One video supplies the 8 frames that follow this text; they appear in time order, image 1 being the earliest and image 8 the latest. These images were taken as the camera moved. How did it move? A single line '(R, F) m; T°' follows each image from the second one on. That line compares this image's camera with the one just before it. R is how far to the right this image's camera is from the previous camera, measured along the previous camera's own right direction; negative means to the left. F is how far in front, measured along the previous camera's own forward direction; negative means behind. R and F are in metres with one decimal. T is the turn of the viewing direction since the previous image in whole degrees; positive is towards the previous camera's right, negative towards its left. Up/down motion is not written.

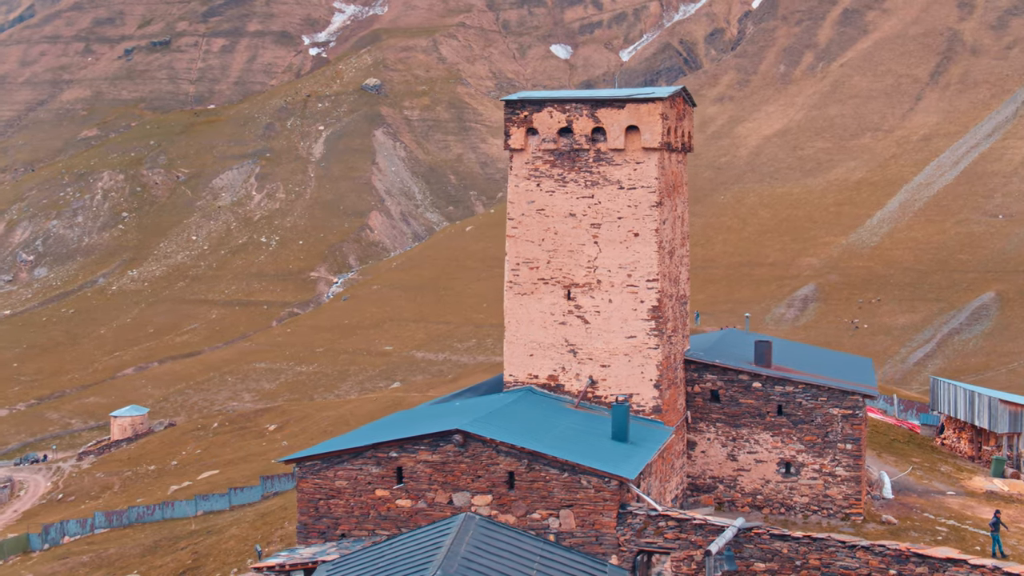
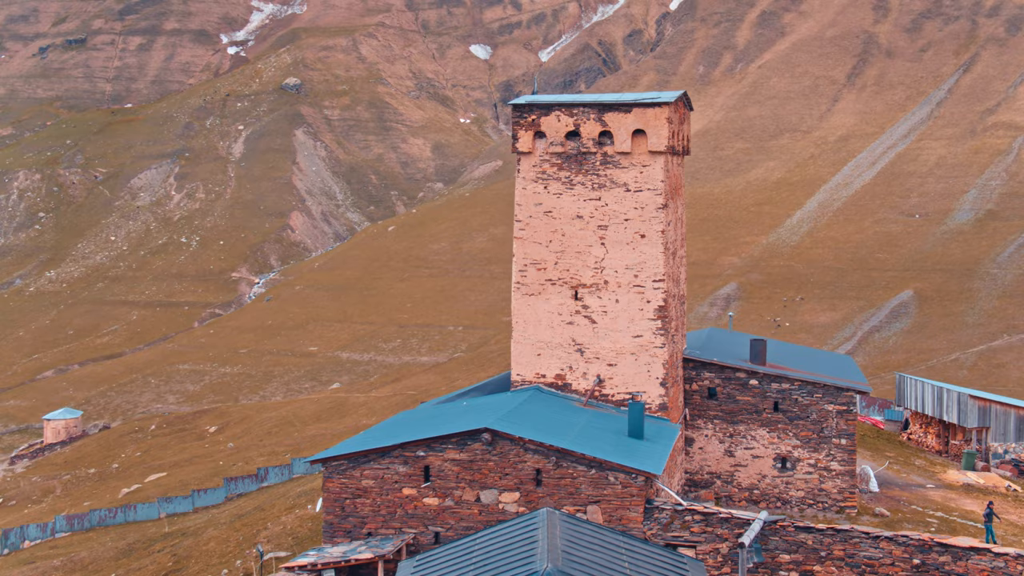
(-1.2, -0.3) m; +3°
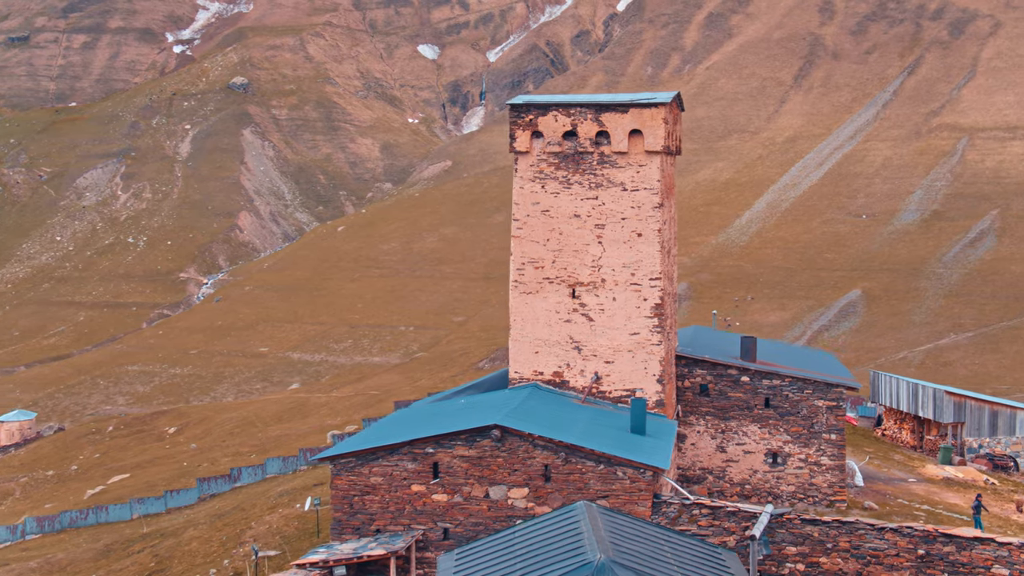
(-0.7, -0.2) m; +2°
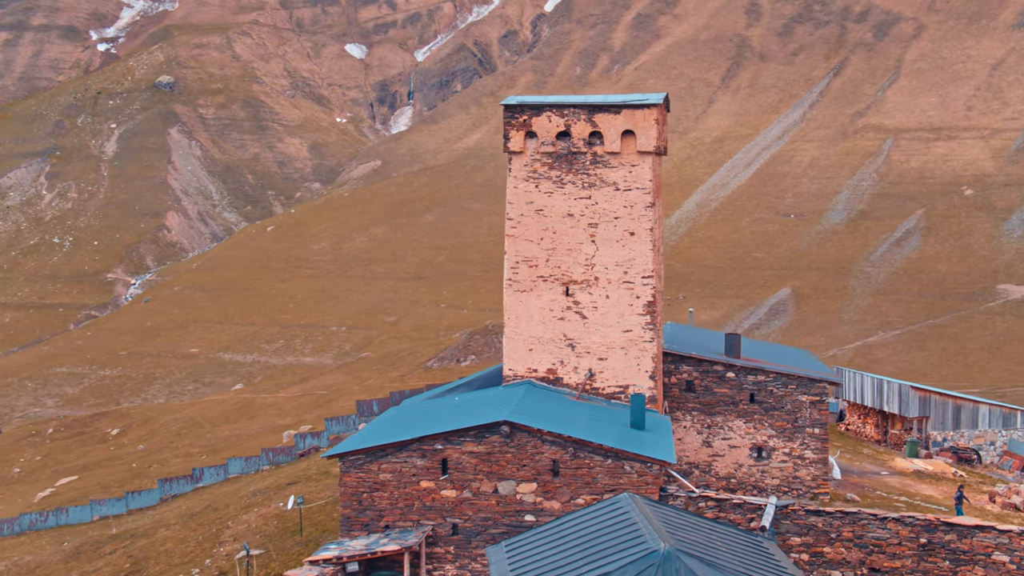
(-0.9, -0.2) m; +3°
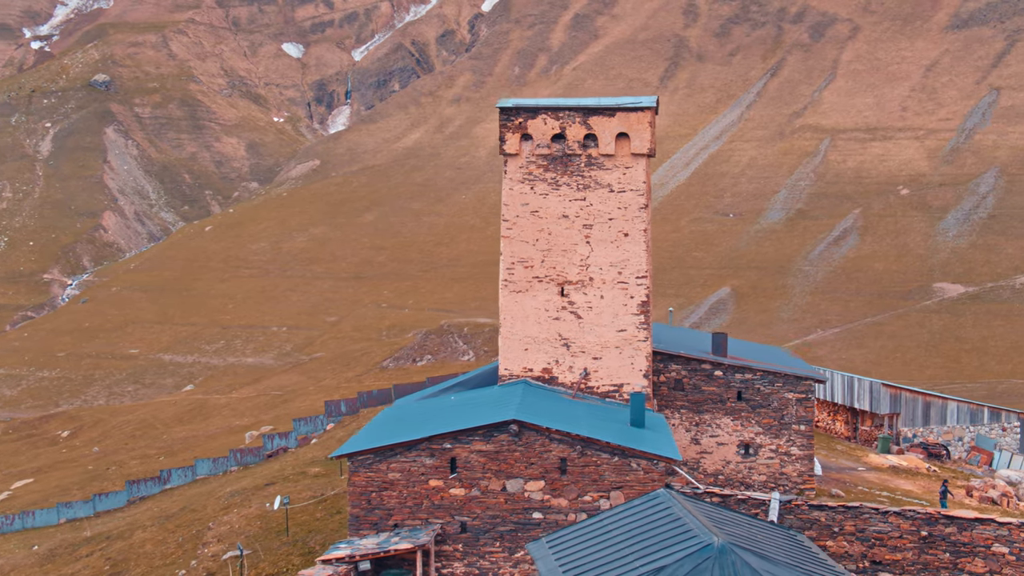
(-0.8, -0.2) m; +3°
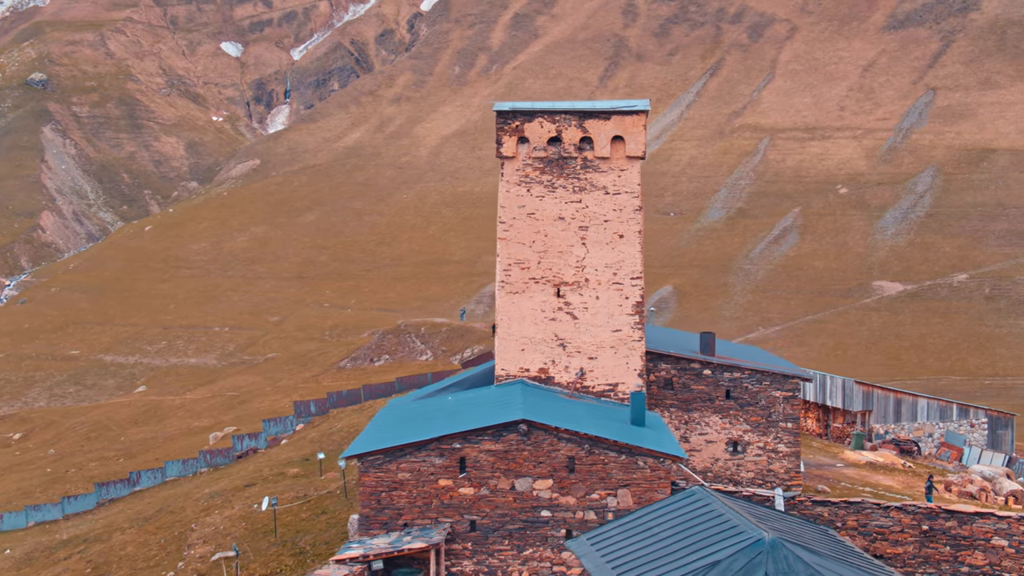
(-0.8, -0.2) m; +2°
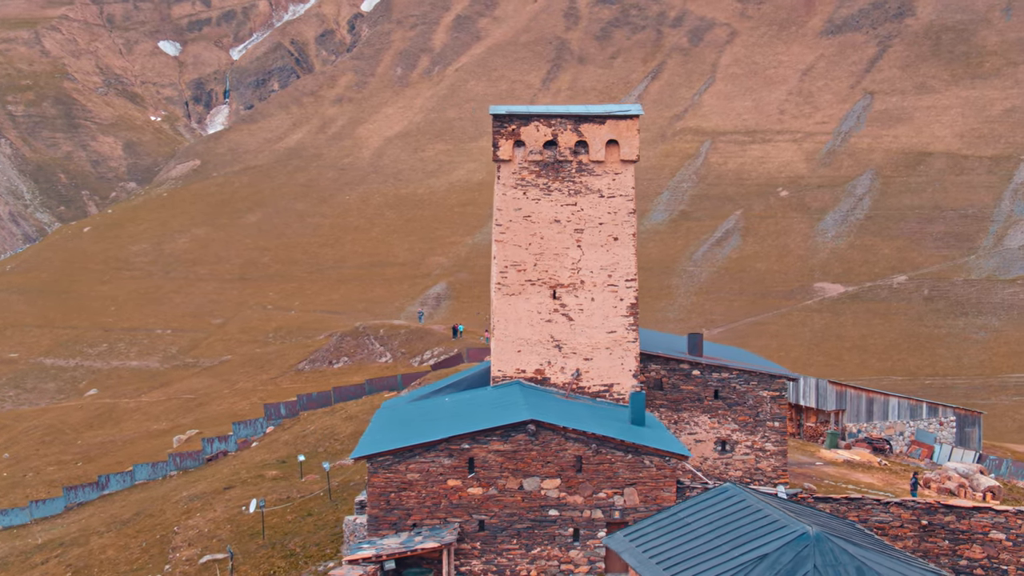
(-0.8, -0.2) m; +2°
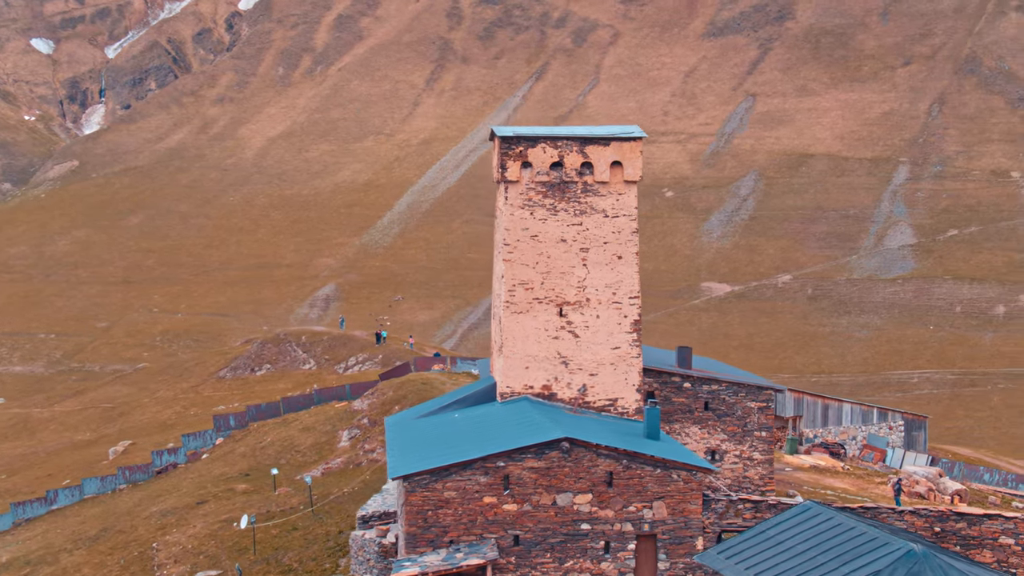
(-1.8, -0.4) m; +5°
